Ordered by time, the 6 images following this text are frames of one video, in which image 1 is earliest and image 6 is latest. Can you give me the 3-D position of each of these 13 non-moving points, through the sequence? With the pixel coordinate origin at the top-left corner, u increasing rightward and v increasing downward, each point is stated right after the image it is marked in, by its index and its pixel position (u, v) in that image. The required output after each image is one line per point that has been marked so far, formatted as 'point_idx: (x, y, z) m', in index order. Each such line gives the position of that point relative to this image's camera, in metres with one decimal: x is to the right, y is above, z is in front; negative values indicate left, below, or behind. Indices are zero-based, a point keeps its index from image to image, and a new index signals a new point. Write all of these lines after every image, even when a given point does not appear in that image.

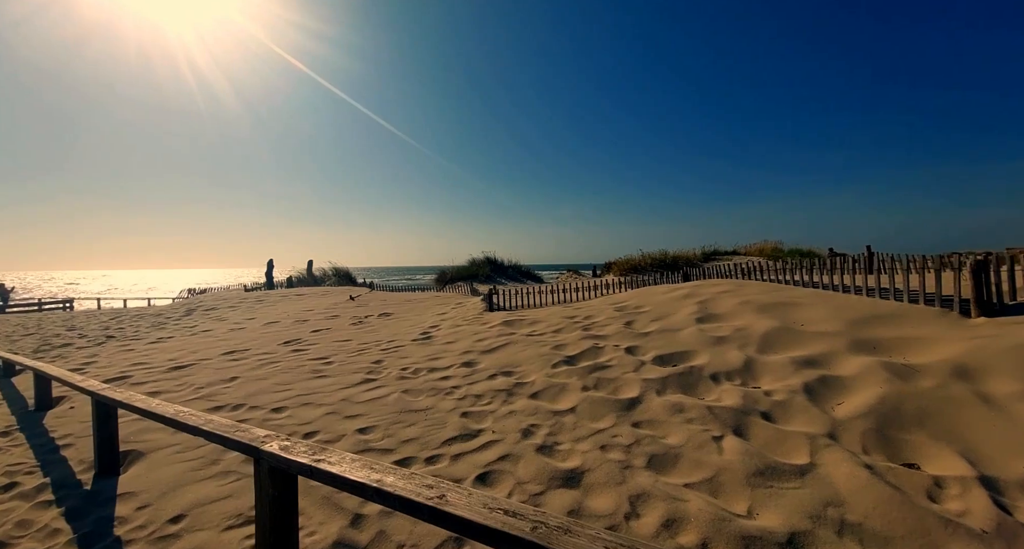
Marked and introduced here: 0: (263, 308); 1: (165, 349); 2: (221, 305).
0: (-6.4, -0.8, +10.6) m
1: (-5.5, -1.2, +6.5) m
2: (-8.1, -0.8, +11.6) m
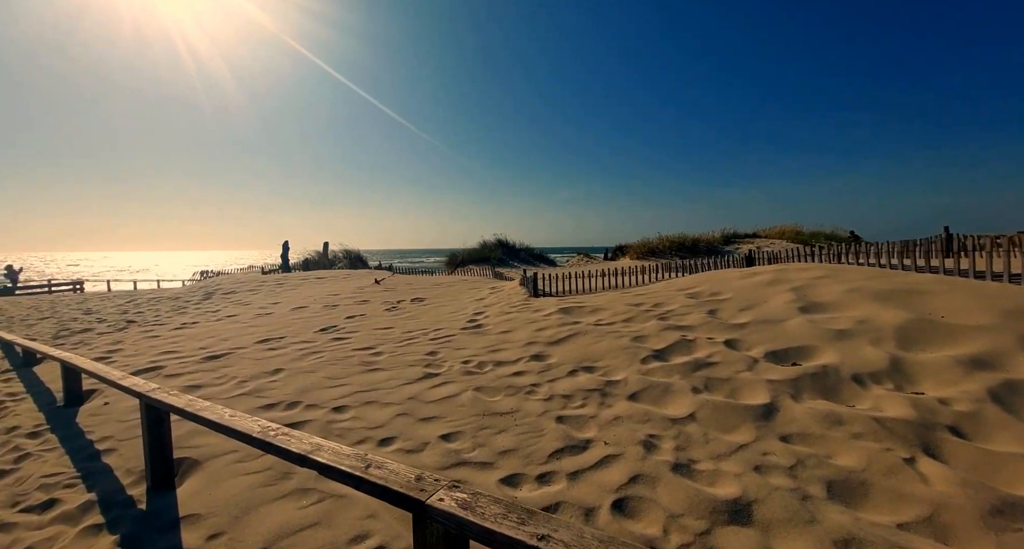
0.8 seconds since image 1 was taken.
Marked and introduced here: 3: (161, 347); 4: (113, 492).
0: (-5.6, -0.4, +10.3) m
1: (-4.7, -0.9, +6.2) m
2: (-7.3, -0.4, +11.3) m
3: (-4.8, -1.0, +5.7) m
4: (-2.2, -1.3, +2.4) m
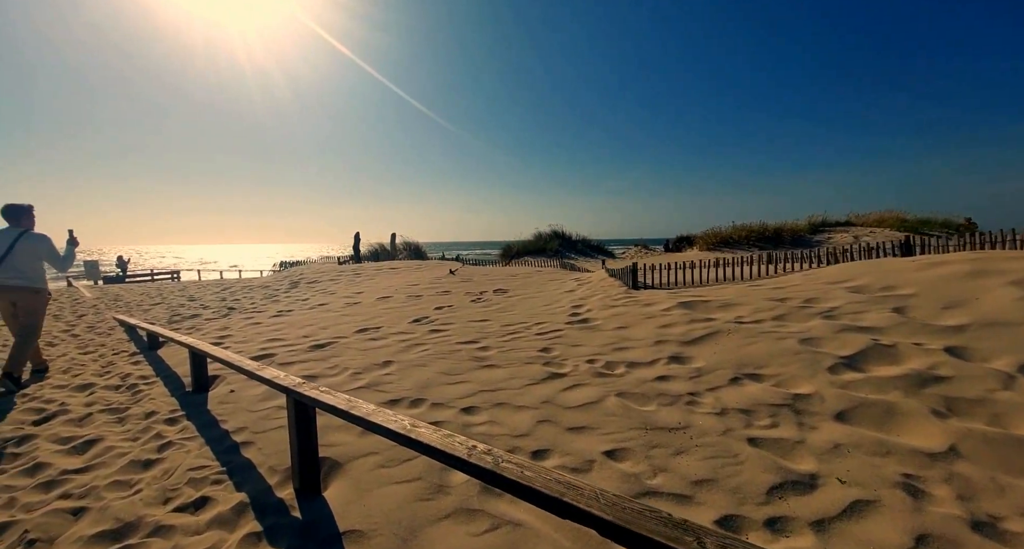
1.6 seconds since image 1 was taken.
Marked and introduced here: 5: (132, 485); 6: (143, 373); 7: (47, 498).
0: (-3.7, -0.2, +10.4) m
1: (-3.3, -0.8, +6.3) m
2: (-5.3, -0.1, +11.6) m
3: (-3.4, -0.8, +5.8) m
4: (-1.3, -1.2, +2.2) m
5: (-2.2, -1.2, +2.4) m
6: (-4.1, -1.1, +4.6) m
7: (-2.6, -1.3, +2.3) m
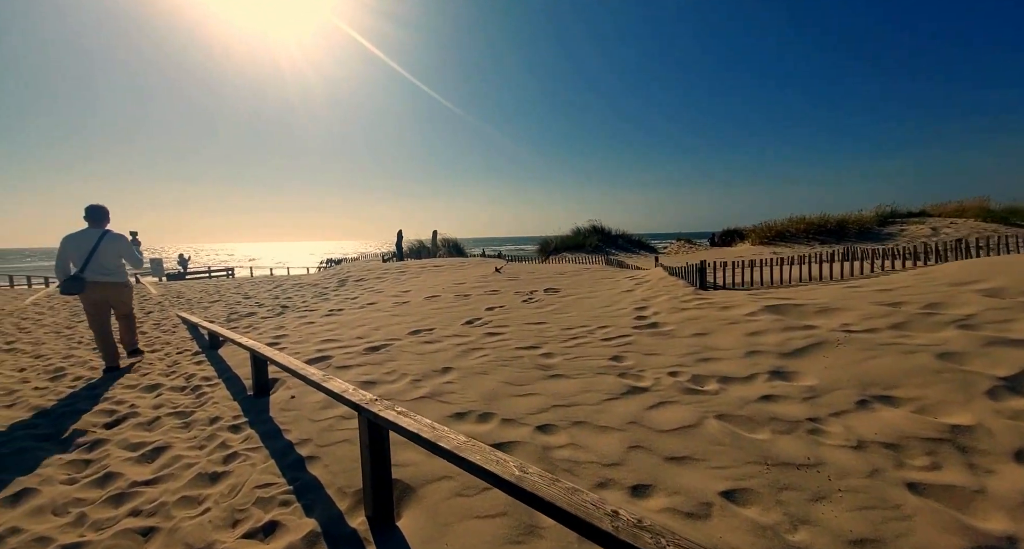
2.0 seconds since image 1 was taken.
0: (-2.5, -0.1, +10.4) m
1: (-2.5, -0.8, +6.3) m
2: (-4.0, 0.0, +11.7) m
3: (-2.6, -0.8, +5.7) m
4: (-0.9, -1.2, +2.0) m
5: (-1.7, -1.3, +2.3) m
6: (-3.4, -1.1, +4.6) m
7: (-2.1, -1.3, +2.2) m
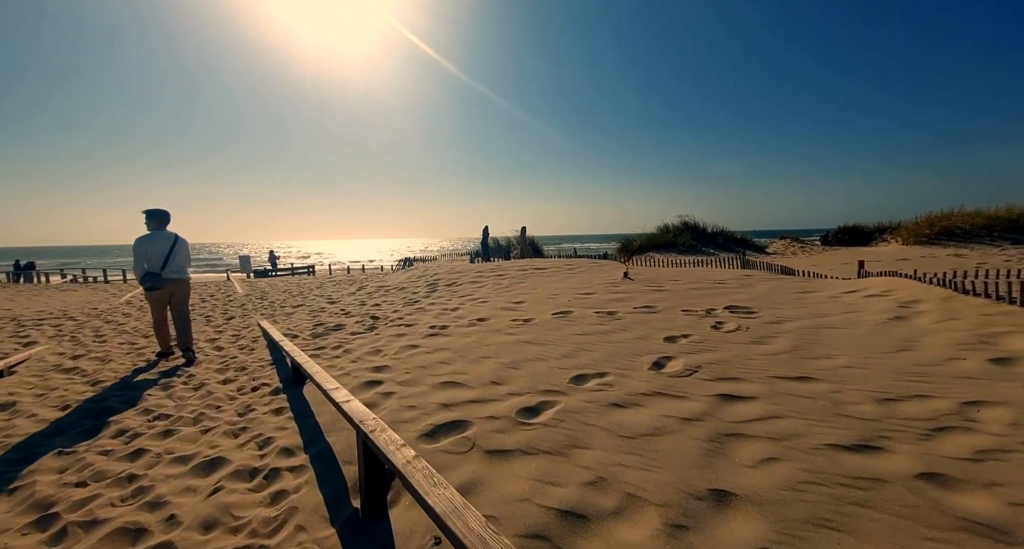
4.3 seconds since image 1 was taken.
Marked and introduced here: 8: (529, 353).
0: (0.0, -0.2, +8.6) m
1: (-0.6, -0.9, +4.5) m
2: (-1.3, -0.1, +10.1) m
3: (-0.7, -0.9, +4.0) m
4: (+0.5, -1.4, +0.1) m
5: (-0.3, -1.4, +0.5) m
6: (-1.7, -1.2, +3.1) m
7: (-0.7, -1.4, +0.5) m
8: (+0.2, -0.8, +4.4) m
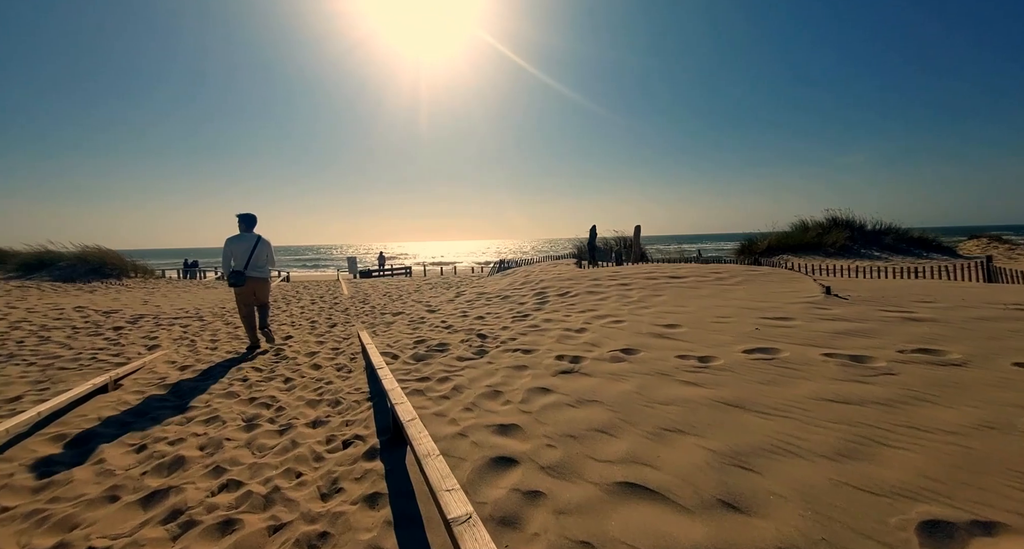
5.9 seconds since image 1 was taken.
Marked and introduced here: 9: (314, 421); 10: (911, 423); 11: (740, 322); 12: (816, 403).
0: (+2.4, -0.4, +6.7) m
1: (+0.9, -1.0, +2.9) m
2: (+1.4, -0.3, +8.5) m
3: (+0.6, -1.1, +2.5) m
4: (+0.9, -1.5, -1.6) m
5: (+0.2, -1.5, -1.1) m
6: (-0.5, -1.3, +1.7) m
7: (-0.2, -1.6, -1.0) m
8: (+1.6, -1.0, +2.6) m
9: (-1.7, -1.3, +3.6) m
10: (+2.4, -0.9, +2.4) m
11: (+2.7, -0.6, +4.8) m
12: (+2.1, -0.9, +2.9) m
